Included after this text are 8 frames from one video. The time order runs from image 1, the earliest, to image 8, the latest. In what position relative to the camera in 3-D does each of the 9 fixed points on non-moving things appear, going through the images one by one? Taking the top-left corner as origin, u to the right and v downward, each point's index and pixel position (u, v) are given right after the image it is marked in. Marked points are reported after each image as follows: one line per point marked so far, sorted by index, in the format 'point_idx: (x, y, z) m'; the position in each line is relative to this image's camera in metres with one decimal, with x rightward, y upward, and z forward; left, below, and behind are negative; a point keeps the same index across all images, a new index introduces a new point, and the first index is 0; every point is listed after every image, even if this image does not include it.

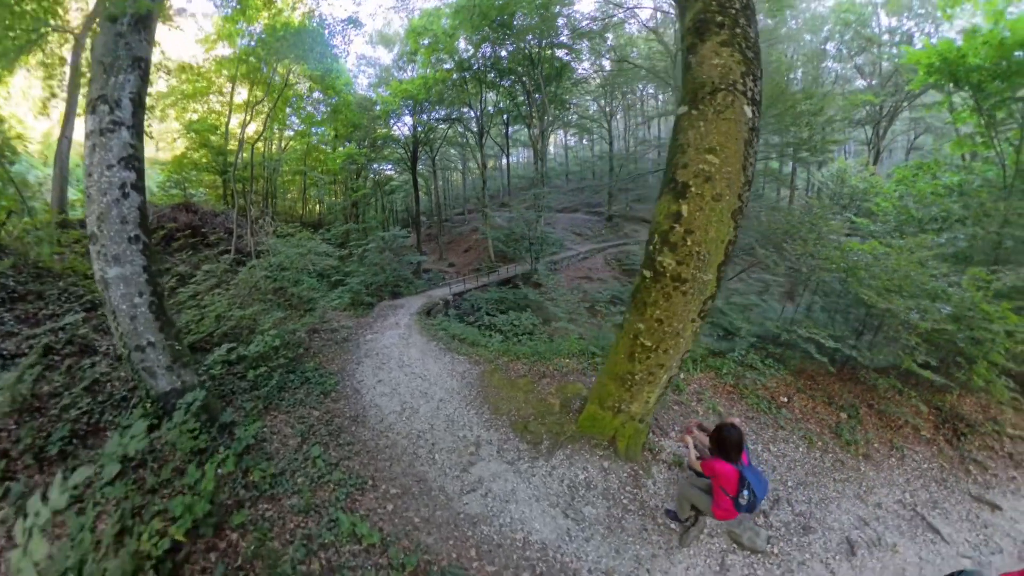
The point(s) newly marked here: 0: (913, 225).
0: (+16.1, +2.5, +7.8) m
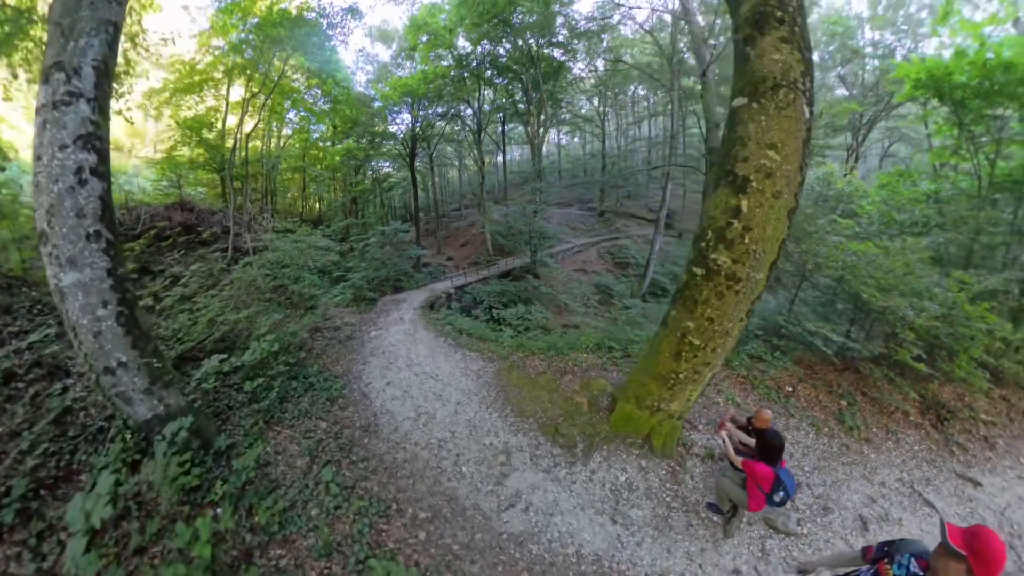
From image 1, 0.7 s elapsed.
0: (+16.5, +2.6, +8.4) m
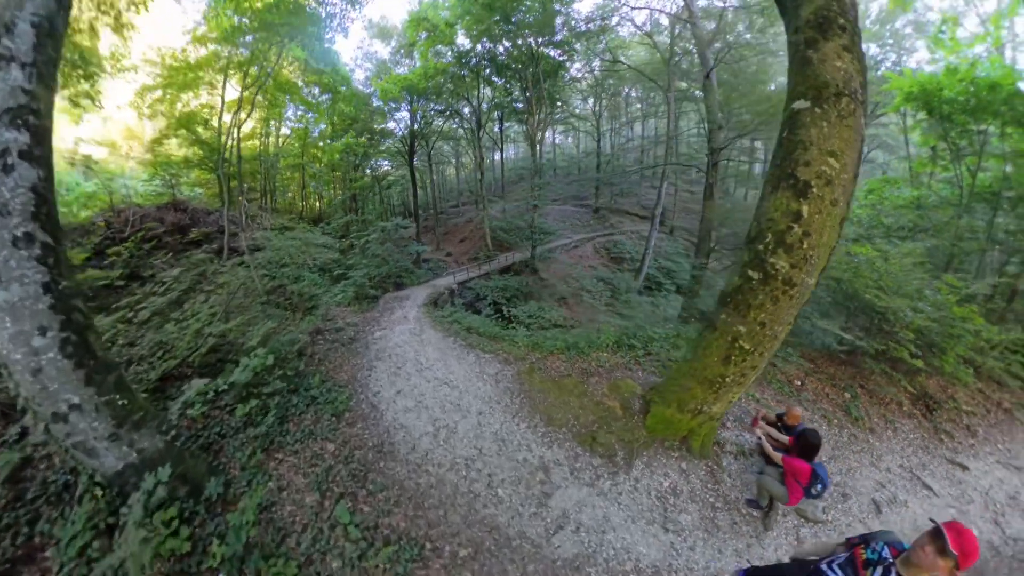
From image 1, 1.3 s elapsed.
0: (+17.0, +2.7, +9.0) m
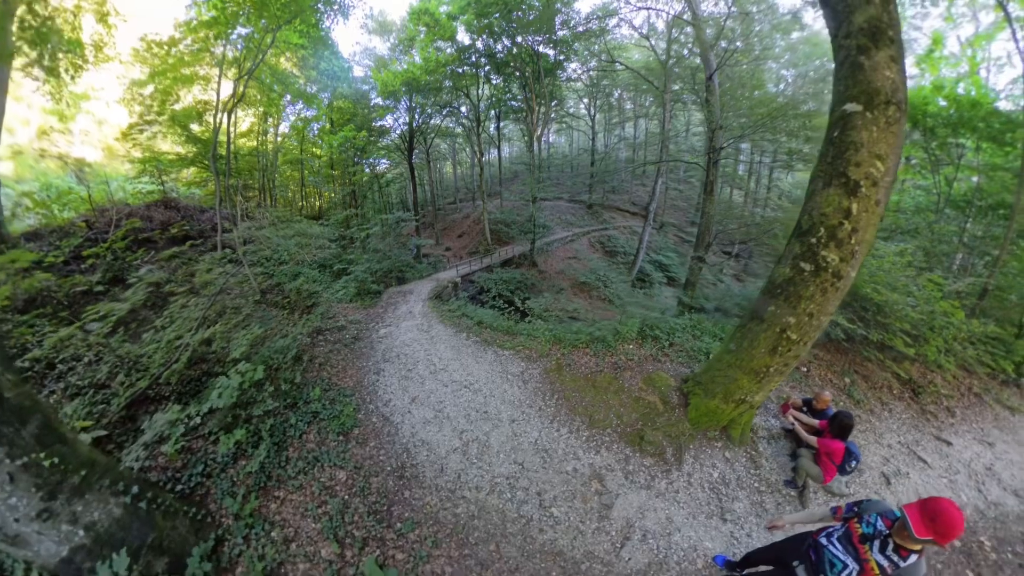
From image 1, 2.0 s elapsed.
0: (+17.6, +2.9, +9.8) m
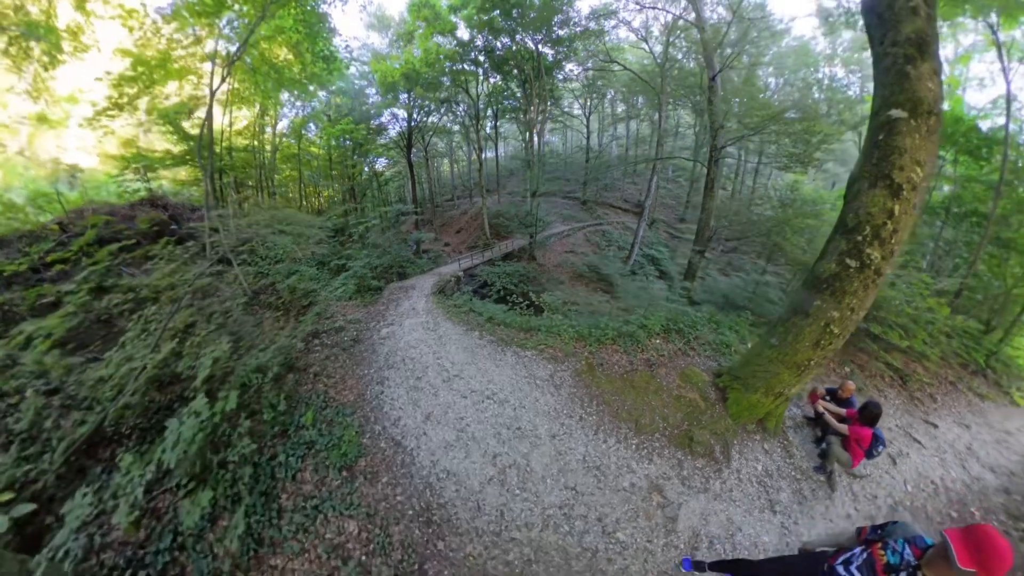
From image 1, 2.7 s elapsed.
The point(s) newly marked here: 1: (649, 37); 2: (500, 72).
0: (+18.1, +3.1, +10.6) m
1: (+11.0, +20.4, +16.0) m
2: (-1.1, +20.8, +18.9) m
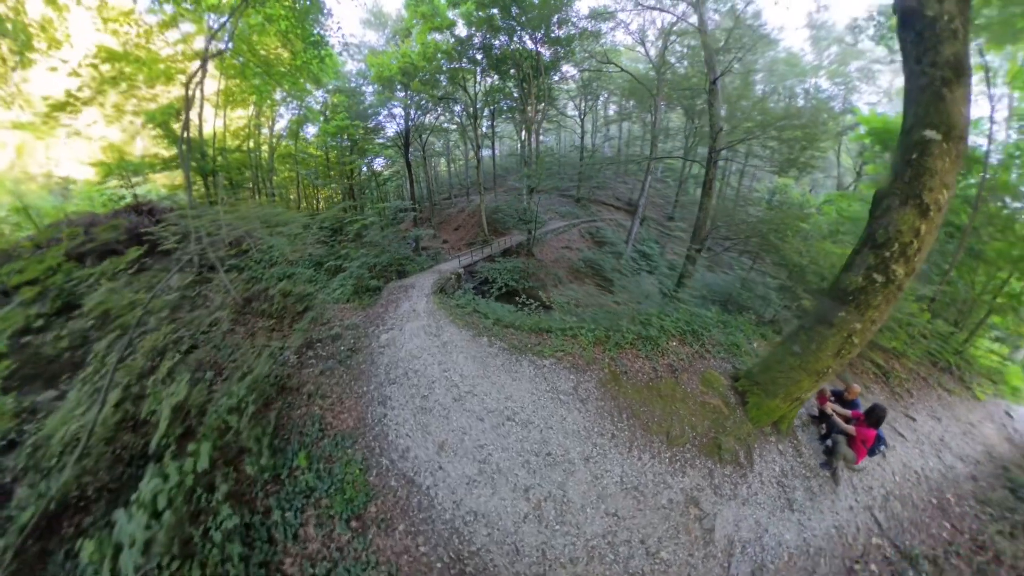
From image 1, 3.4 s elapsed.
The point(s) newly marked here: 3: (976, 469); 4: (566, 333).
0: (+18.4, +3.0, +11.3) m
1: (+10.9, +20.3, +16.2) m
2: (-1.3, +20.6, +18.7) m
3: (+16.5, -6.5, +6.9) m
4: (+2.1, -2.4, +9.2) m
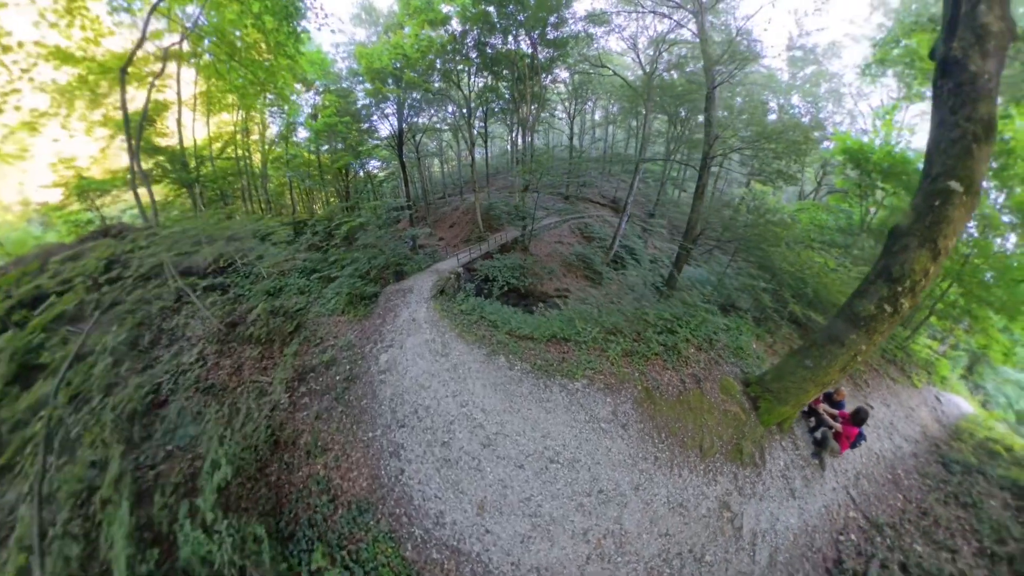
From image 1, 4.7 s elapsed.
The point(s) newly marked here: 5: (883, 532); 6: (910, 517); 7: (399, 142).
0: (+18.8, +2.9, +12.6) m
1: (+10.6, +20.2, +16.7) m
2: (-1.7, +20.2, +18.4) m
3: (+17.4, -6.7, +8.4) m
4: (+2.7, -3.0, +9.6) m
5: (+12.6, -8.2, +6.7) m
6: (+14.0, -7.9, +6.9) m
7: (-9.1, +12.0, +16.2) m
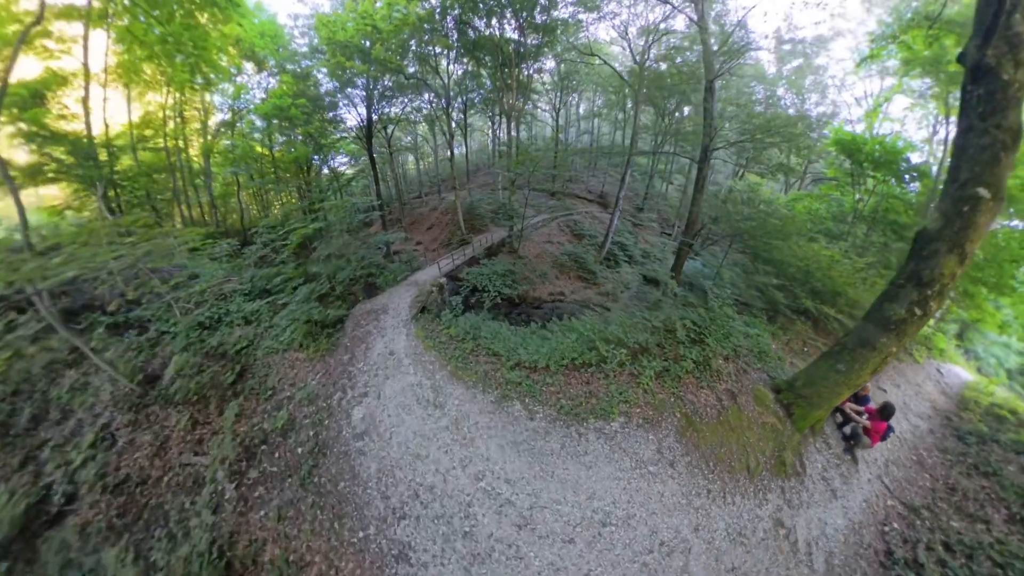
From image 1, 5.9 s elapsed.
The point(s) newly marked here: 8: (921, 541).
0: (+19.0, +3.7, +13.0) m
1: (+9.6, +20.5, +16.2) m
2: (-2.7, +19.9, +16.9) m
3: (+18.5, -6.0, +8.8) m
4: (+3.6, -3.1, +8.9) m
5: (+14.0, -7.8, +6.7) m
6: (+15.3, -7.4, +7.1) m
7: (-9.5, +11.2, +14.4) m
8: (+13.2, -8.2, +6.4) m
